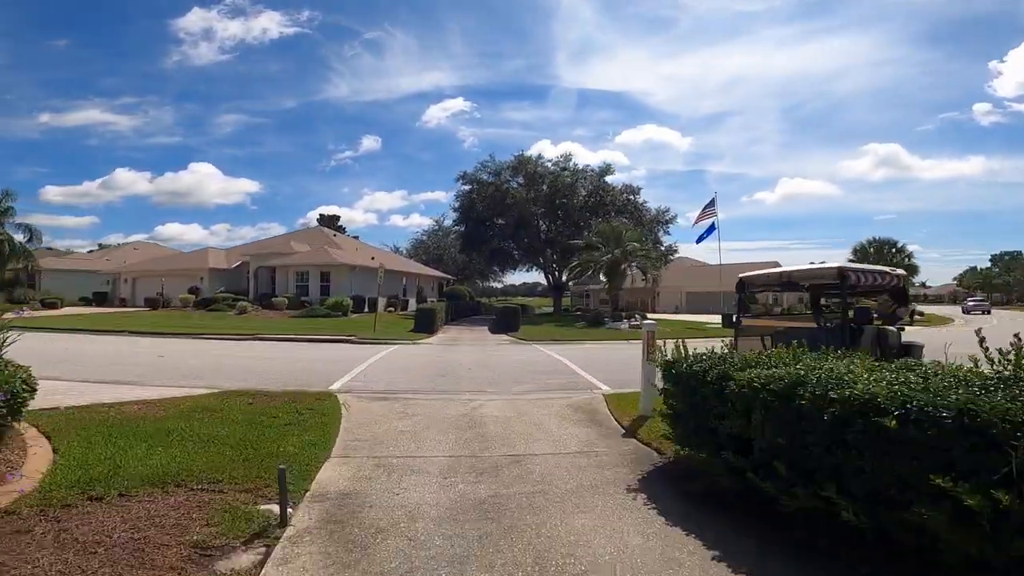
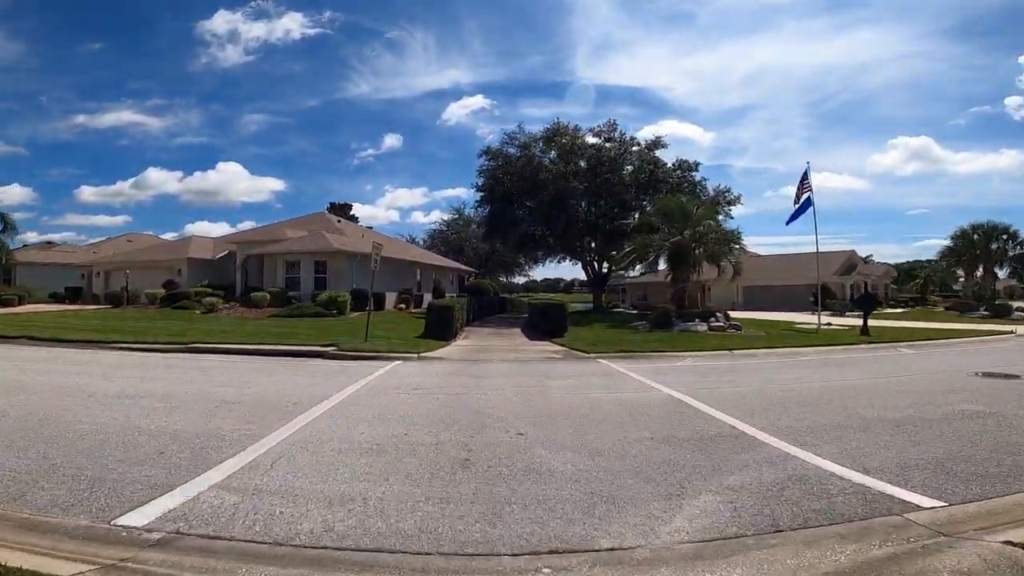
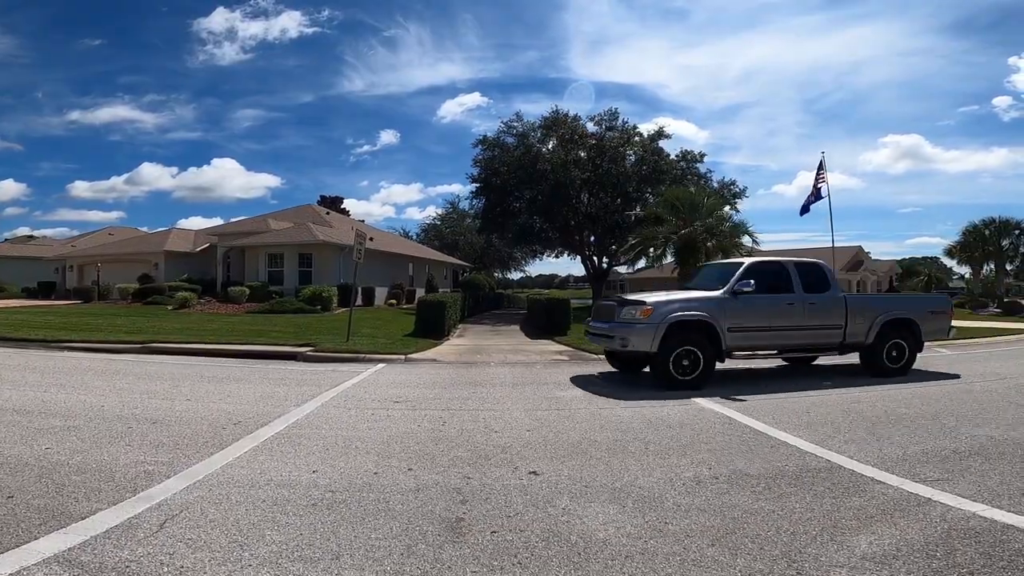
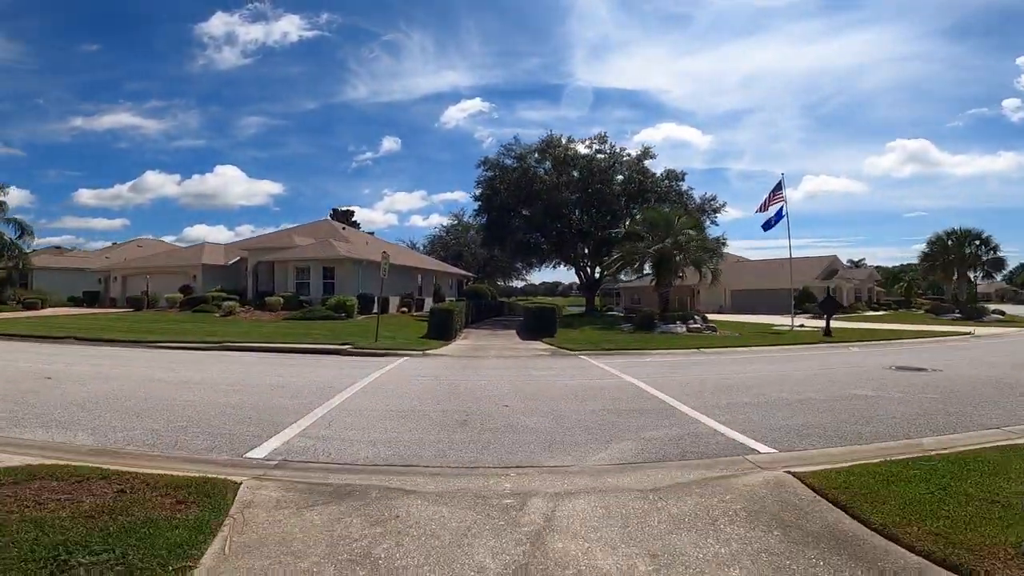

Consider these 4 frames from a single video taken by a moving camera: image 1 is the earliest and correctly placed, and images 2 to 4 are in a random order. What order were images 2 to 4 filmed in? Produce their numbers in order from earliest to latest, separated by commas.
4, 2, 3
